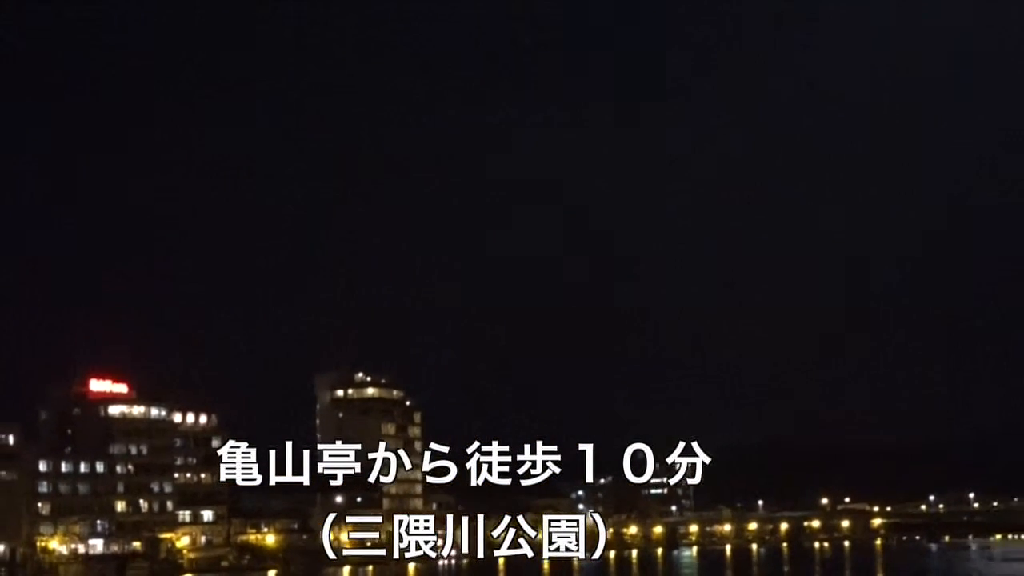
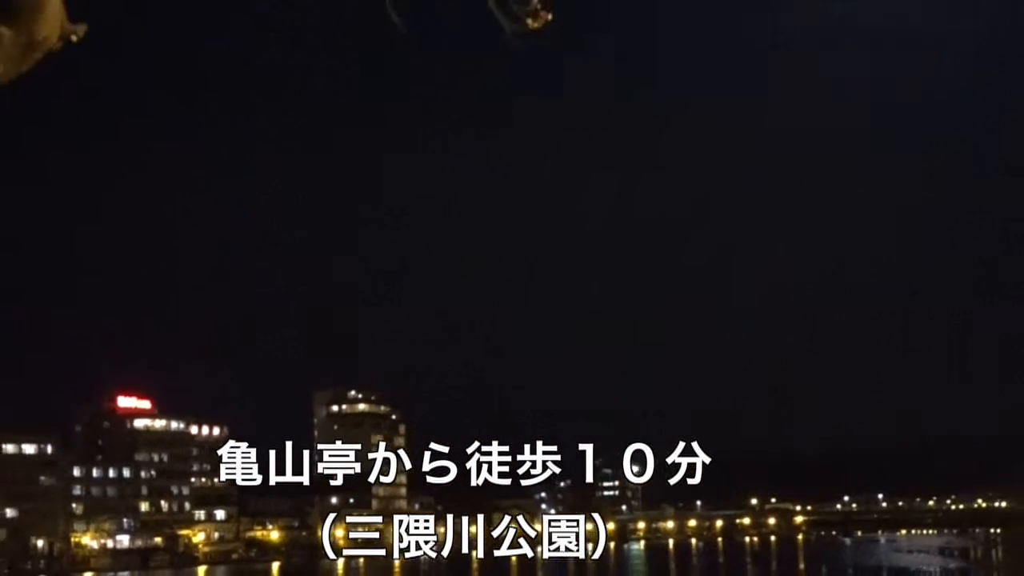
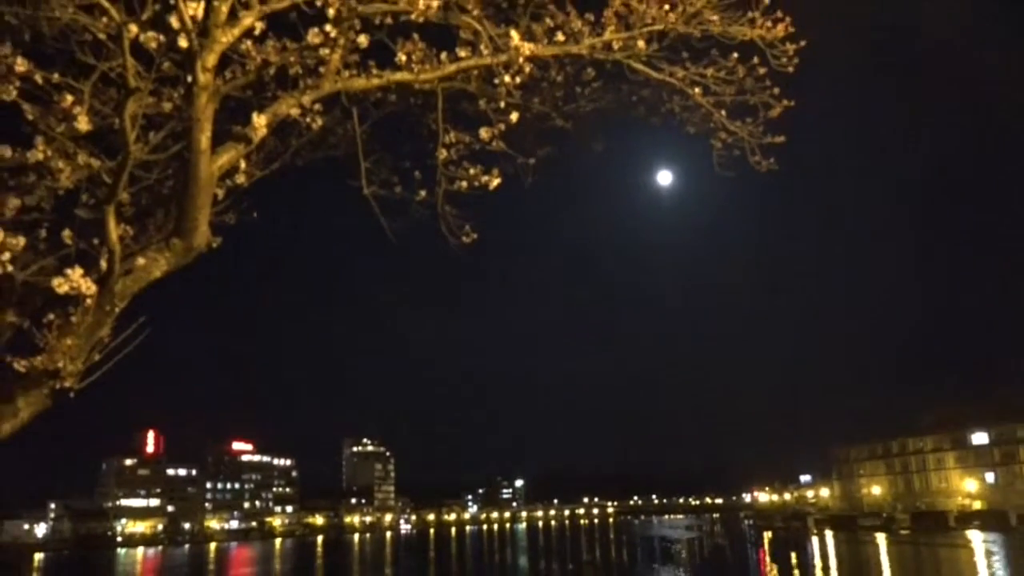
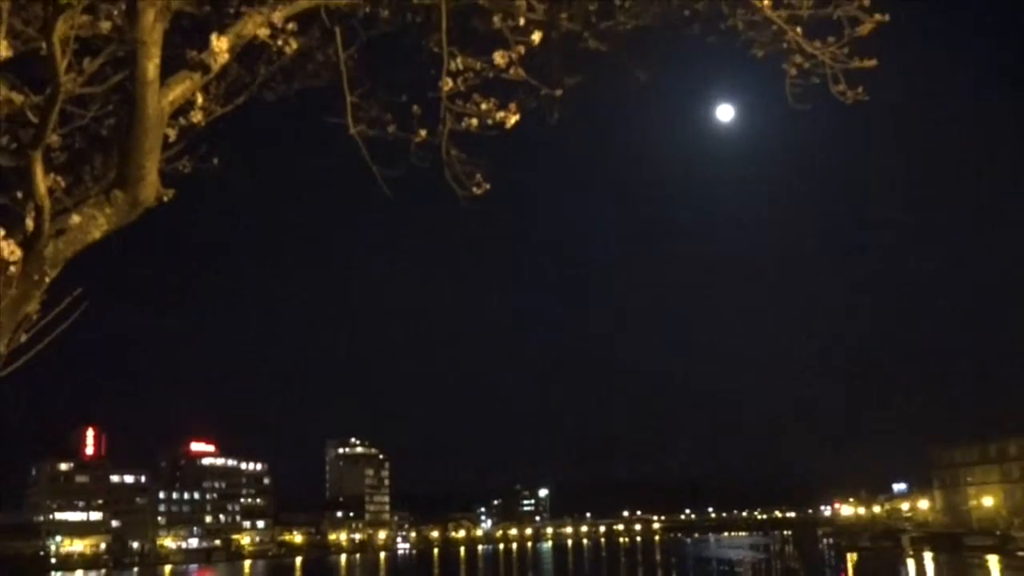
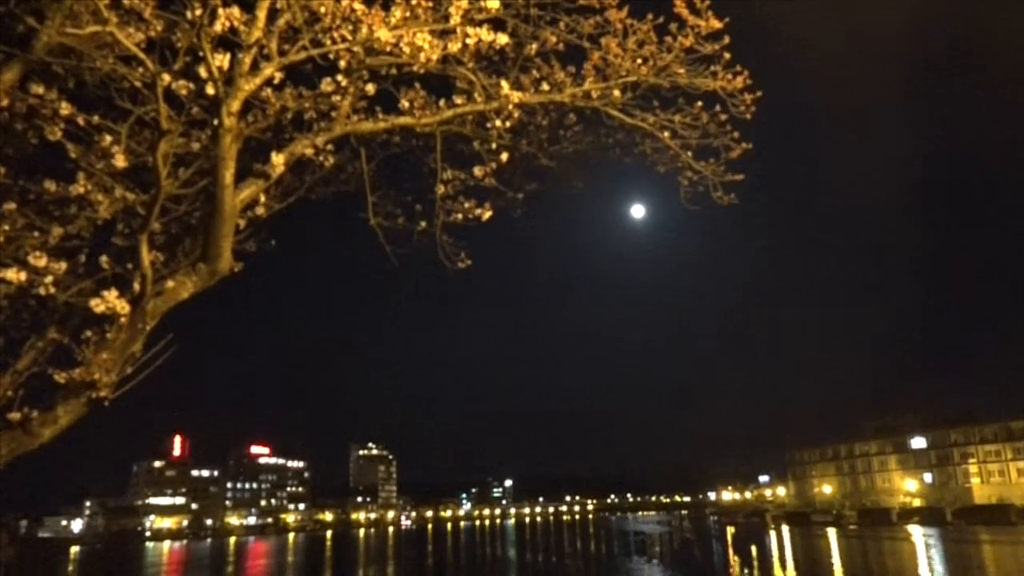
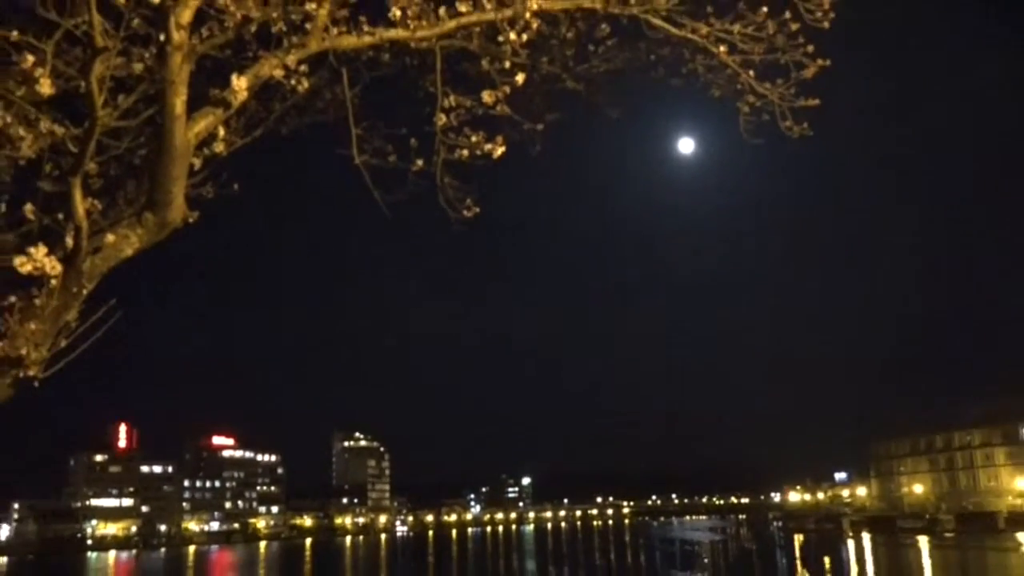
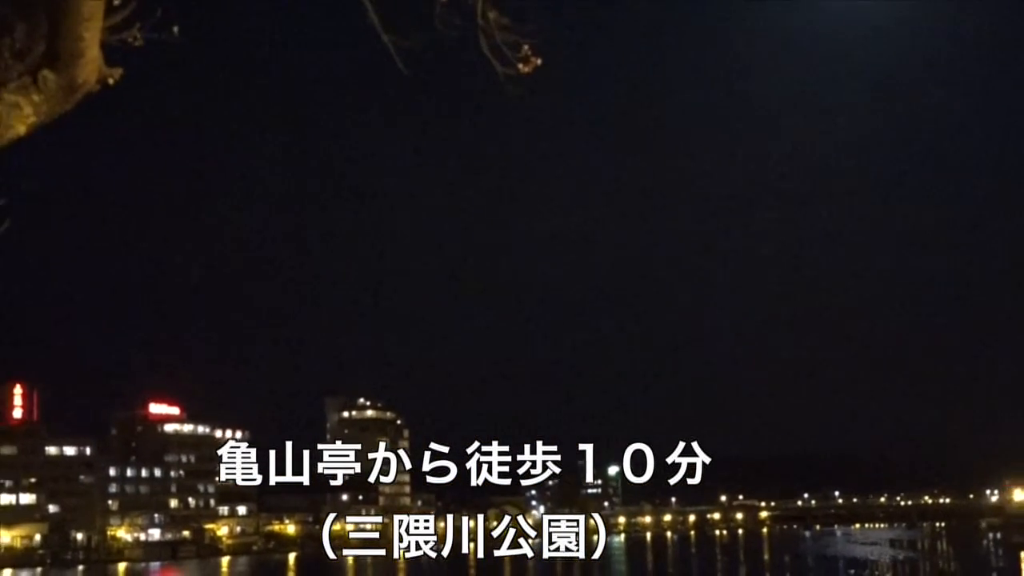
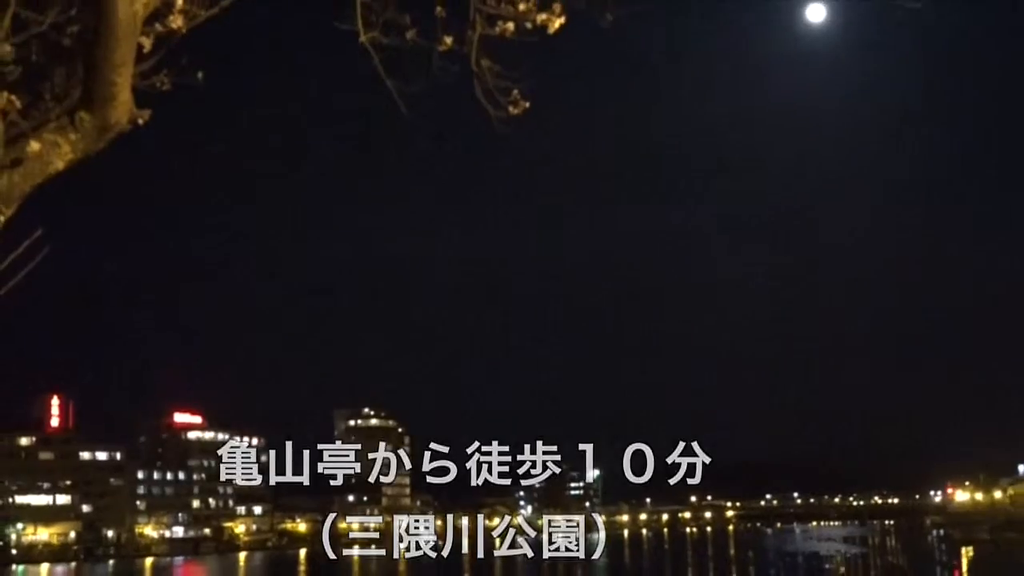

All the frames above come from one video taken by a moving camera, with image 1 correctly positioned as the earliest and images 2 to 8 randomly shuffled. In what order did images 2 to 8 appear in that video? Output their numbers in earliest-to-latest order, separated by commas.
2, 7, 8, 4, 6, 3, 5
